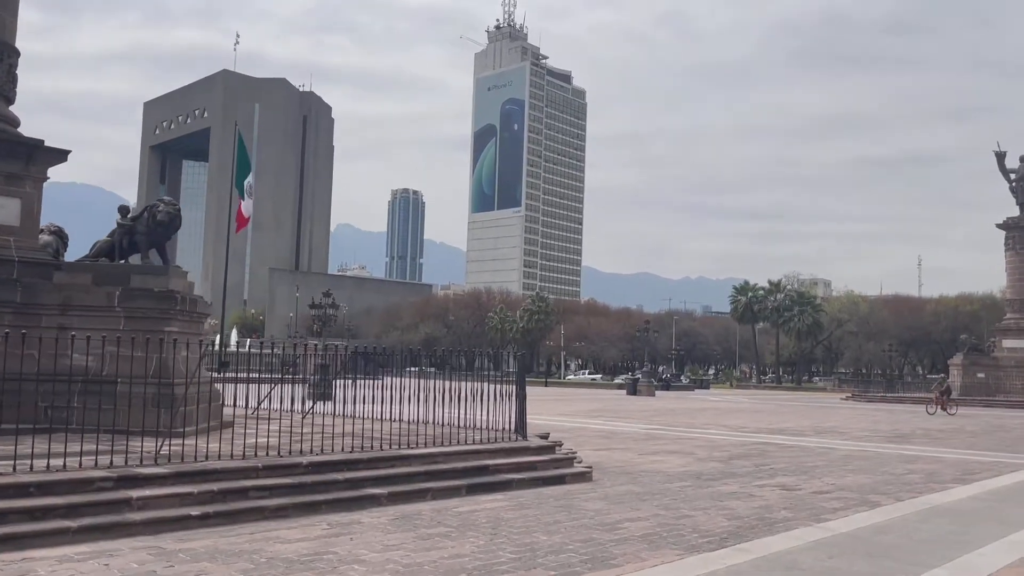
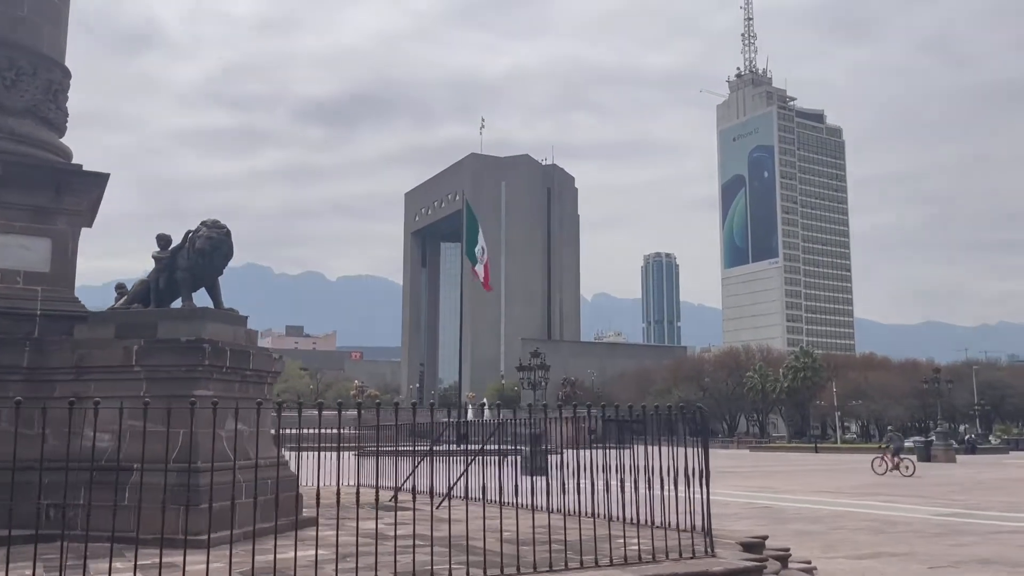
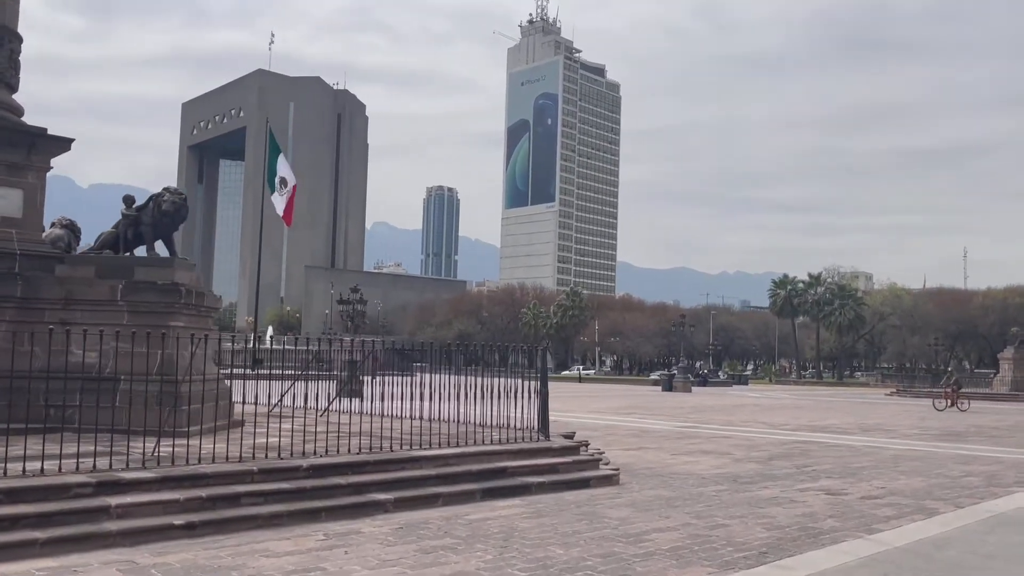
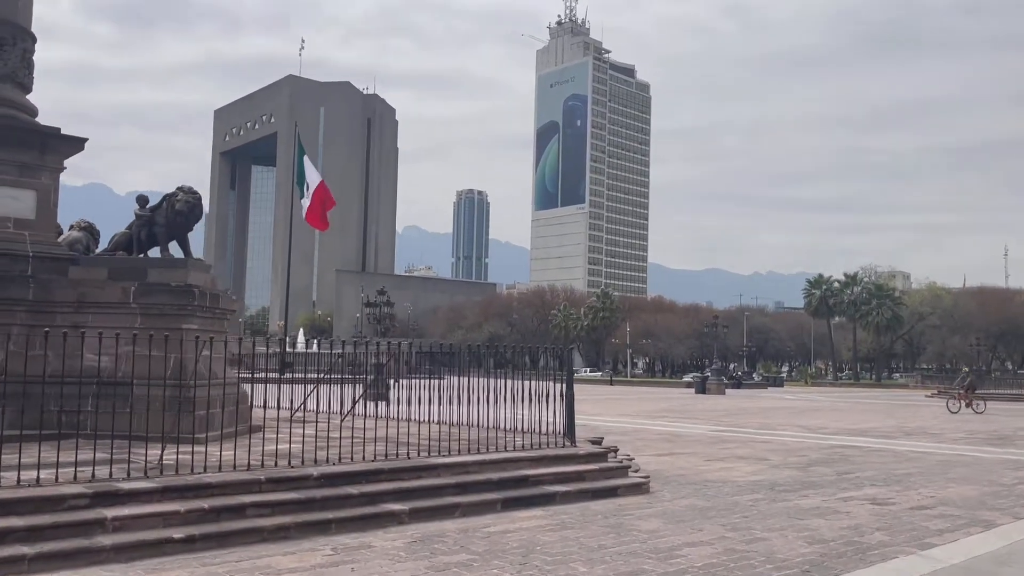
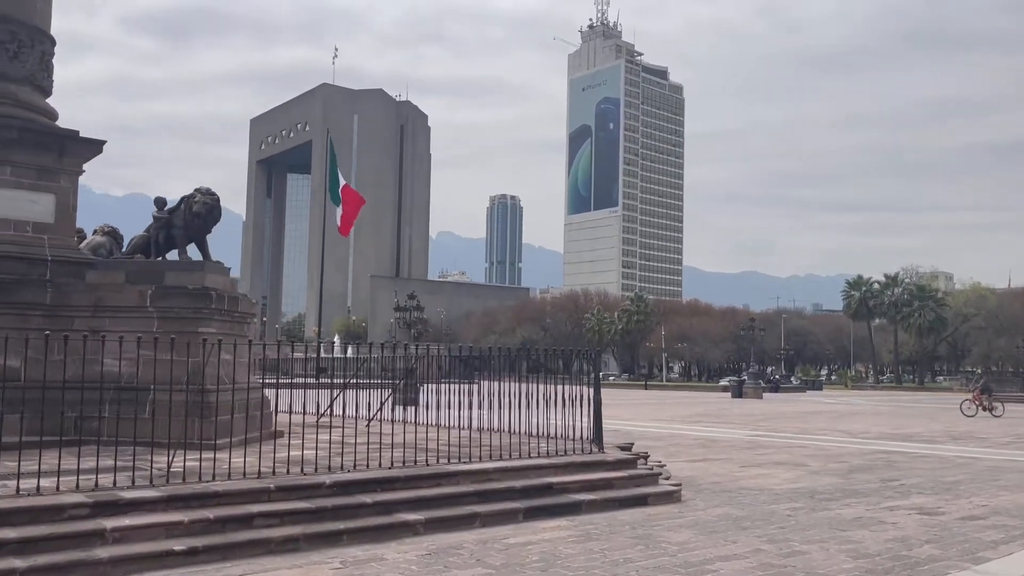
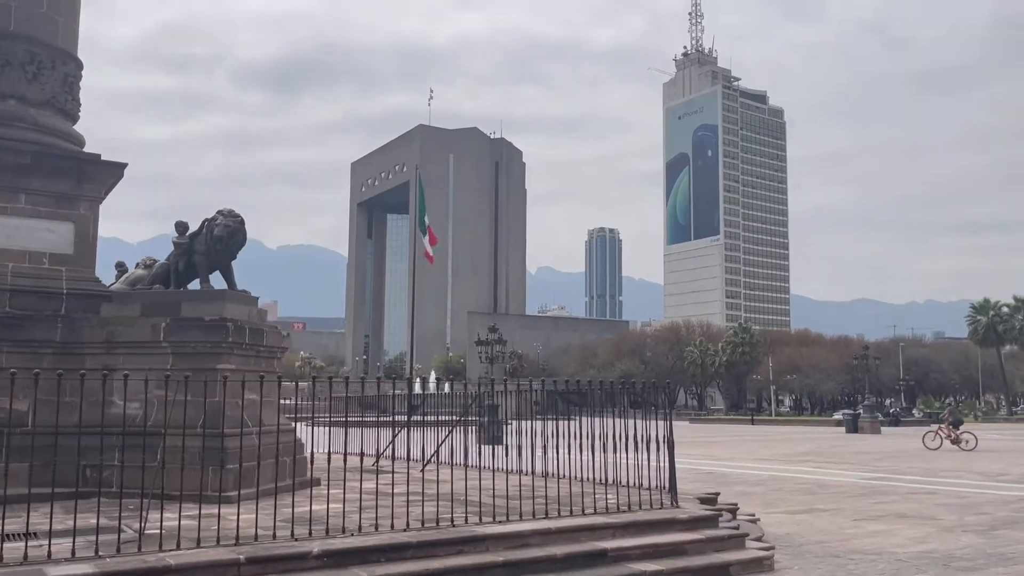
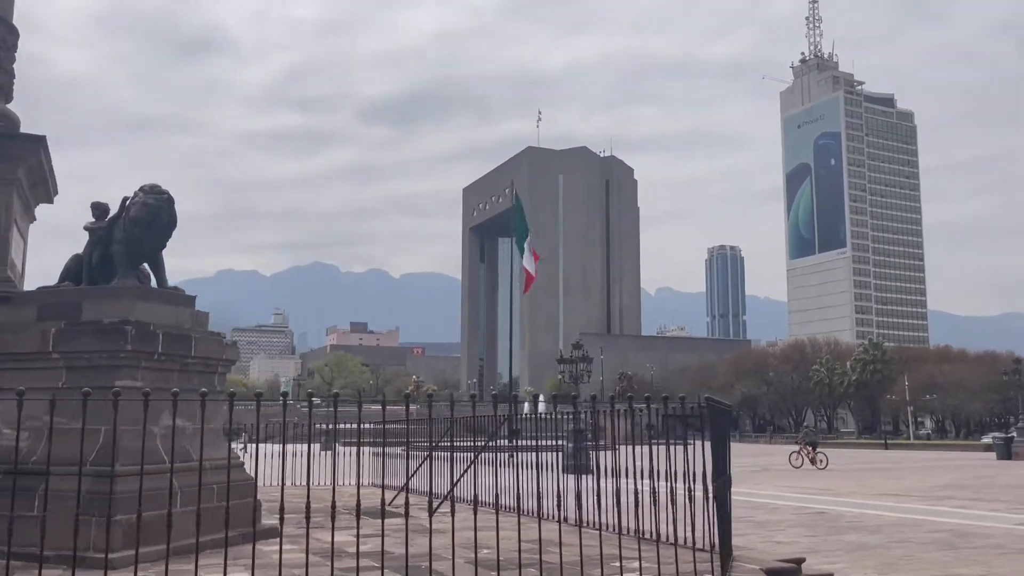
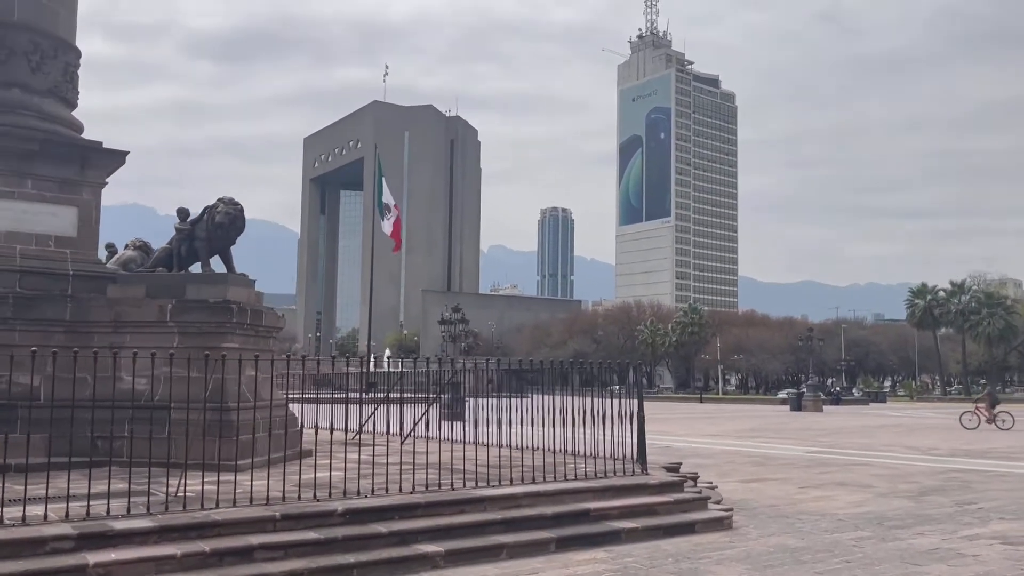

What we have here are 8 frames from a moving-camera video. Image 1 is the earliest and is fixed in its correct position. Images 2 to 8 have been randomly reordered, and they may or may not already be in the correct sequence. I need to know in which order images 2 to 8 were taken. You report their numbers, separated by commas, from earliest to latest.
3, 4, 5, 8, 6, 2, 7
